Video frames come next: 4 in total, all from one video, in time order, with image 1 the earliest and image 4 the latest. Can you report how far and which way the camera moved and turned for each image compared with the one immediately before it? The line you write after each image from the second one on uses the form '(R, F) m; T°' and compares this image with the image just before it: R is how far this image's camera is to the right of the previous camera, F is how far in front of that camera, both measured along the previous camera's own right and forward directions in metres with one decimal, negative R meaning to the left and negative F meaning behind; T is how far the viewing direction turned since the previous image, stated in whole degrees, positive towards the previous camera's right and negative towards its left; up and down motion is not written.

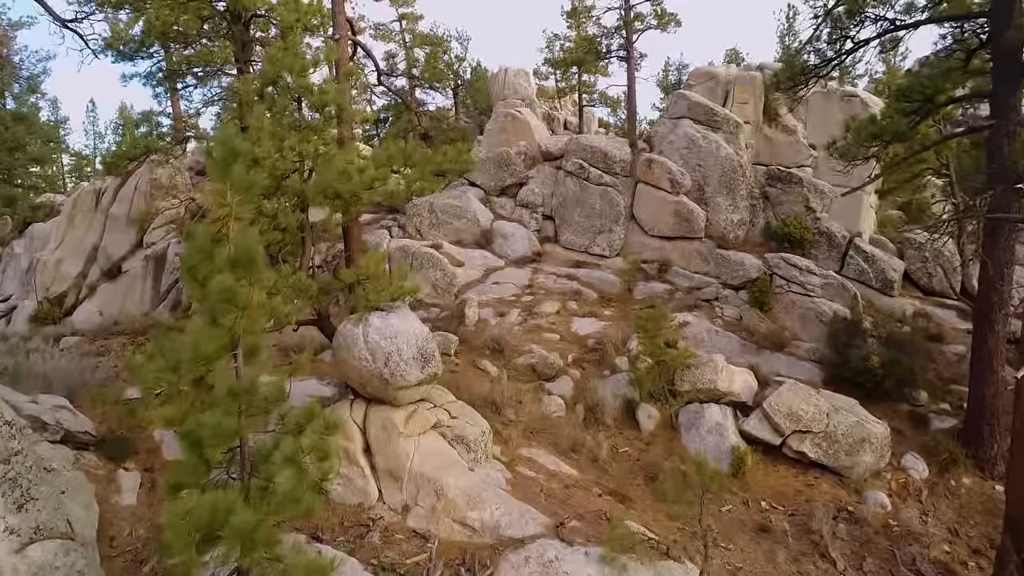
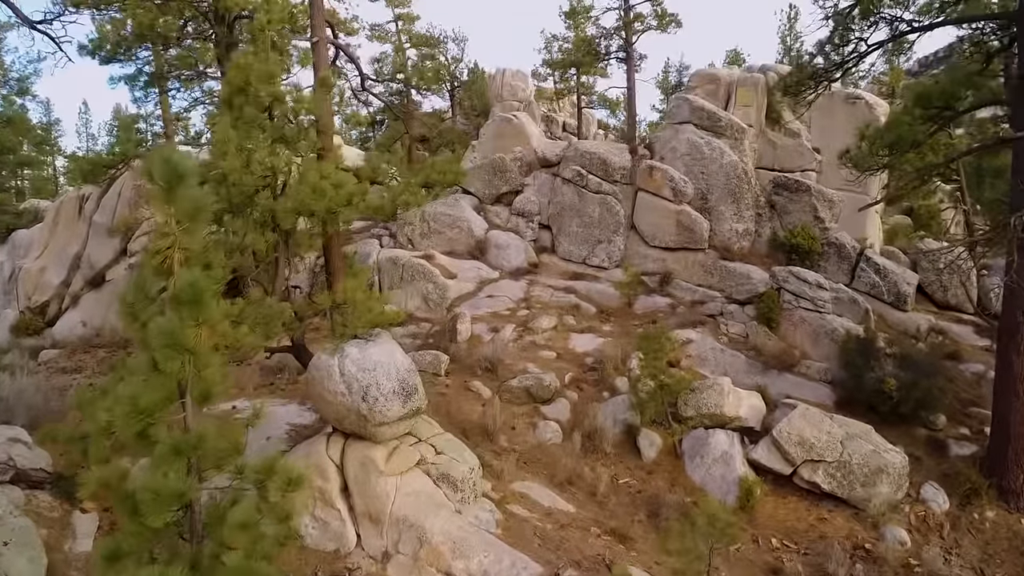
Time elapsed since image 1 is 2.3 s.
(+0.1, +0.6) m; 0°
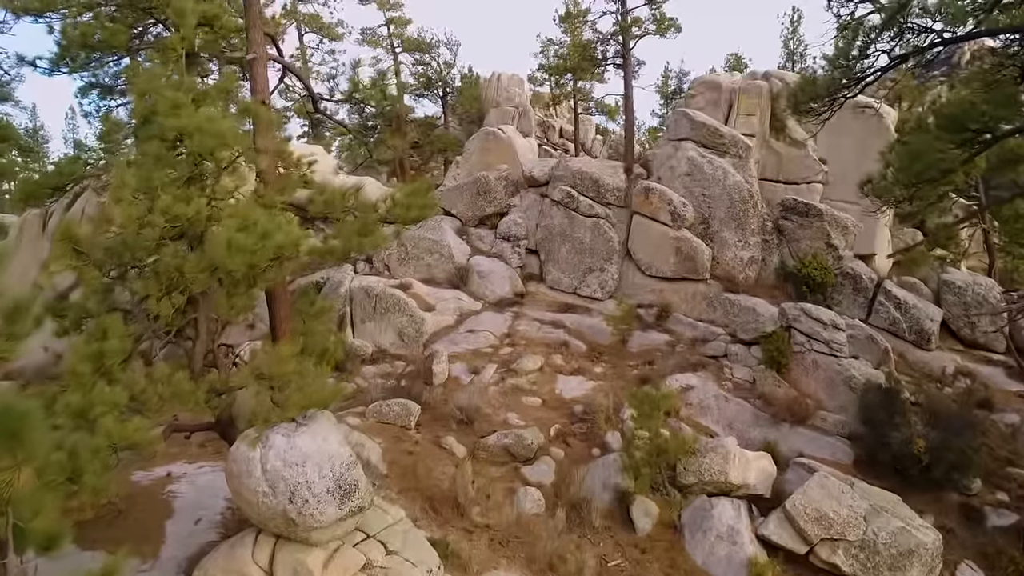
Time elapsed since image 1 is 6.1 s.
(+0.3, +1.2) m; 0°
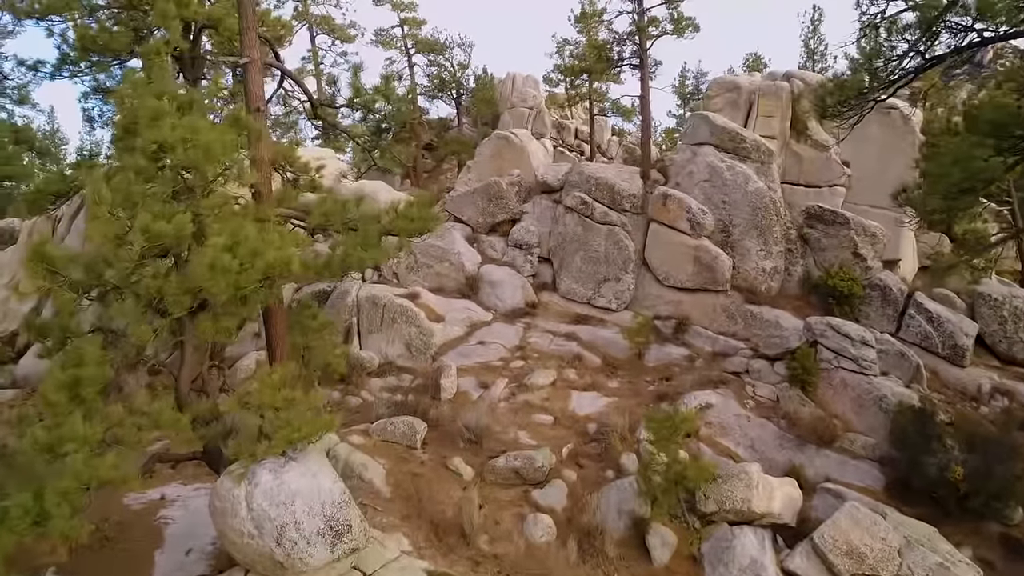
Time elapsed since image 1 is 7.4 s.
(+0.1, +0.4) m; -1°
